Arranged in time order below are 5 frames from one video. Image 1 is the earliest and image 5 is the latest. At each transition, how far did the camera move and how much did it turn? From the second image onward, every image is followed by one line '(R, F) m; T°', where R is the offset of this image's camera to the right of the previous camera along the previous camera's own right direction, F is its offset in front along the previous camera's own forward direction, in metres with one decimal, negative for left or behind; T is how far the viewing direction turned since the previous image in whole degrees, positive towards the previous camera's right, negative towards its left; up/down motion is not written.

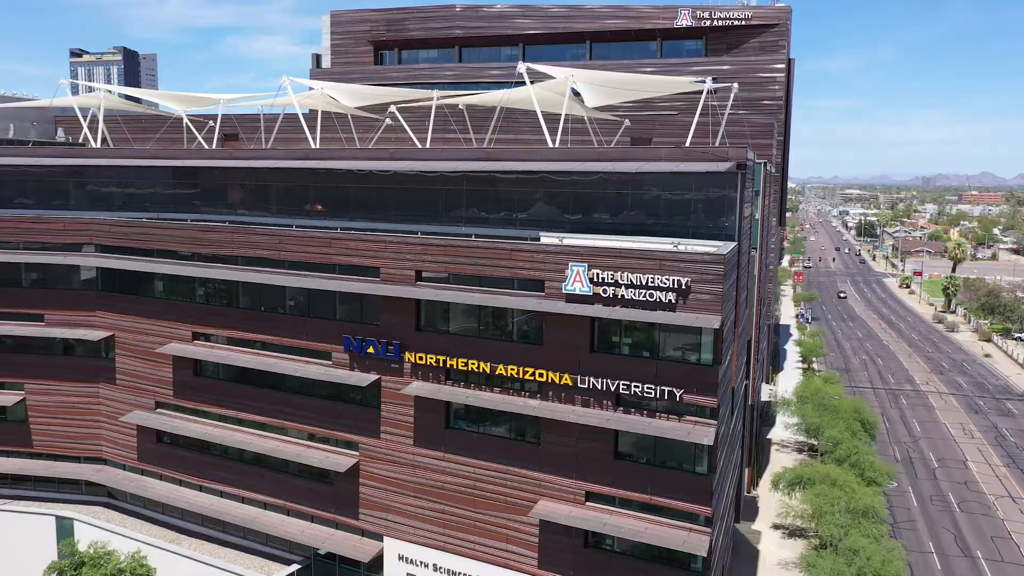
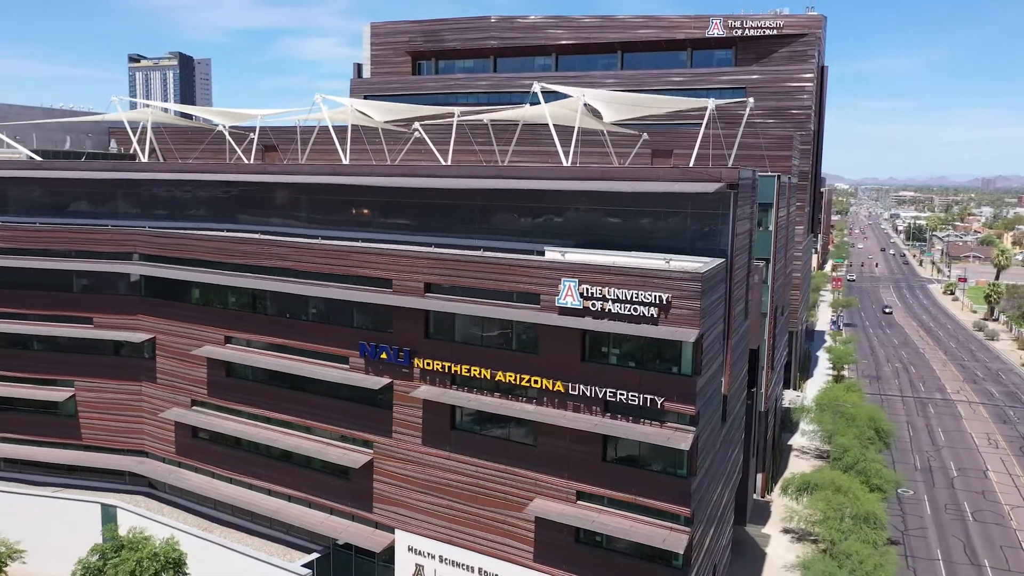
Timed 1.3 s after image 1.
(+2.2, -2.4) m; -3°
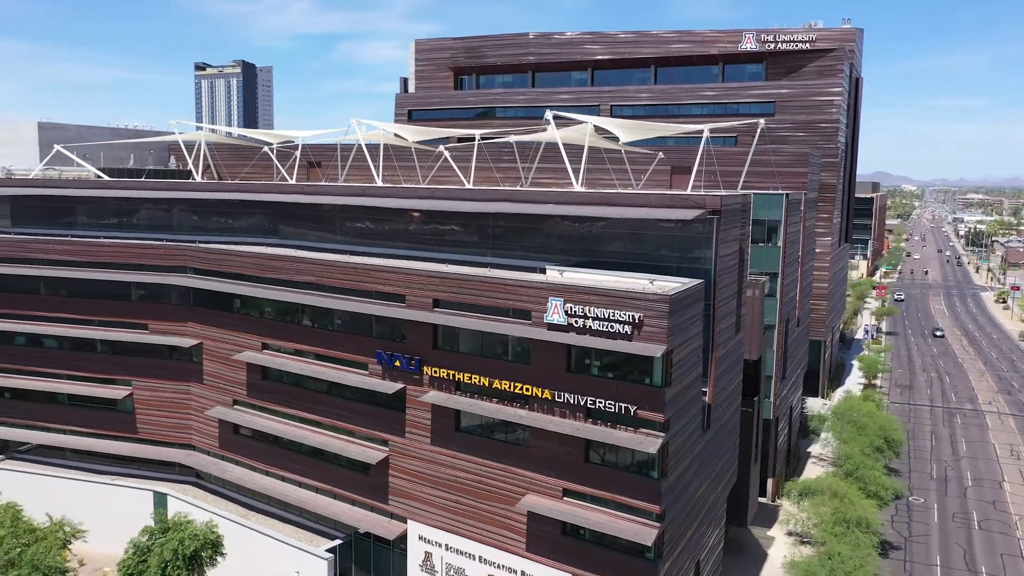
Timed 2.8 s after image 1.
(+3.1, -3.9) m; -4°
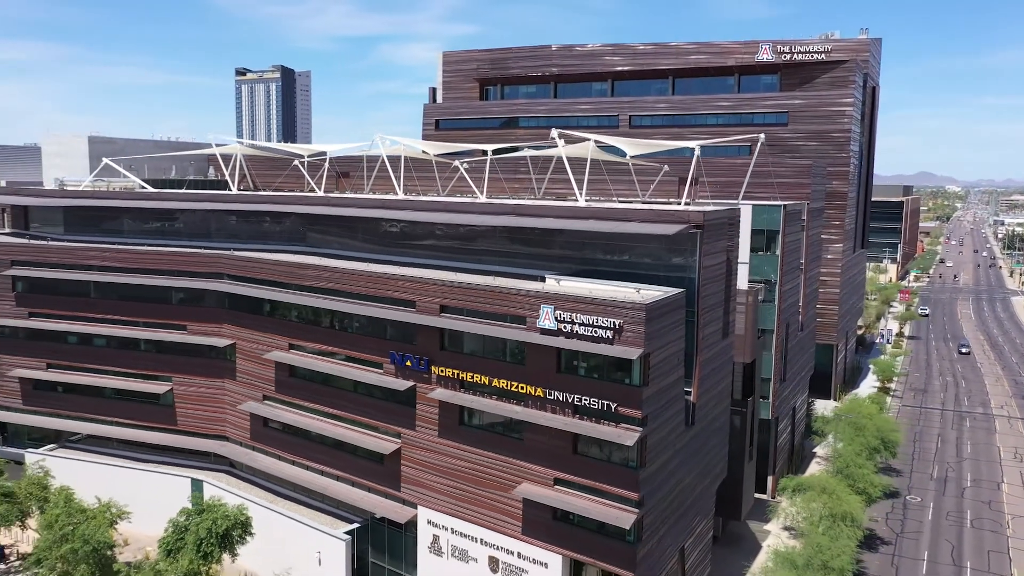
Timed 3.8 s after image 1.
(+2.2, -4.1) m; -3°
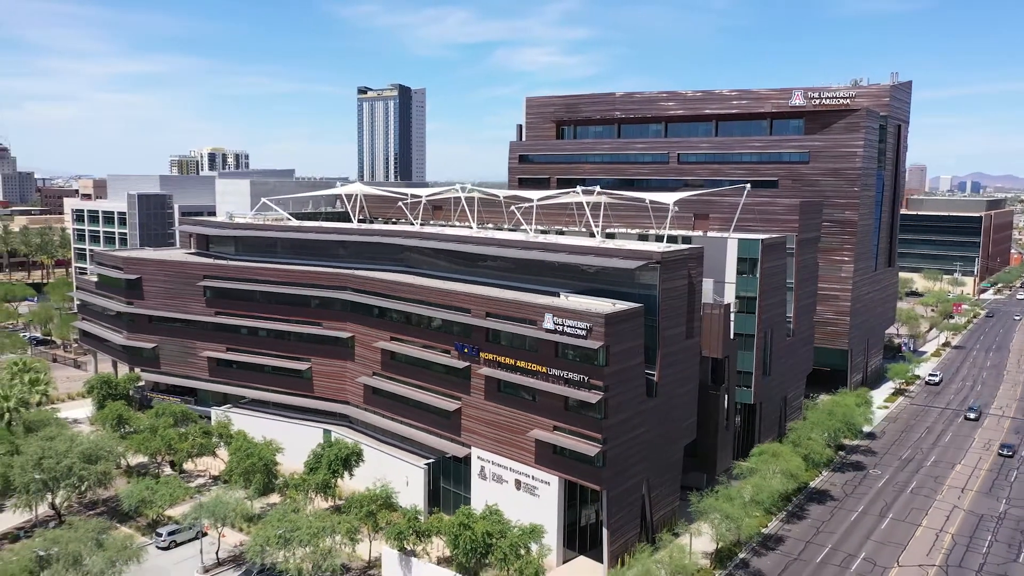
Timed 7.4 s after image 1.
(+8.3, -22.6) m; -8°
